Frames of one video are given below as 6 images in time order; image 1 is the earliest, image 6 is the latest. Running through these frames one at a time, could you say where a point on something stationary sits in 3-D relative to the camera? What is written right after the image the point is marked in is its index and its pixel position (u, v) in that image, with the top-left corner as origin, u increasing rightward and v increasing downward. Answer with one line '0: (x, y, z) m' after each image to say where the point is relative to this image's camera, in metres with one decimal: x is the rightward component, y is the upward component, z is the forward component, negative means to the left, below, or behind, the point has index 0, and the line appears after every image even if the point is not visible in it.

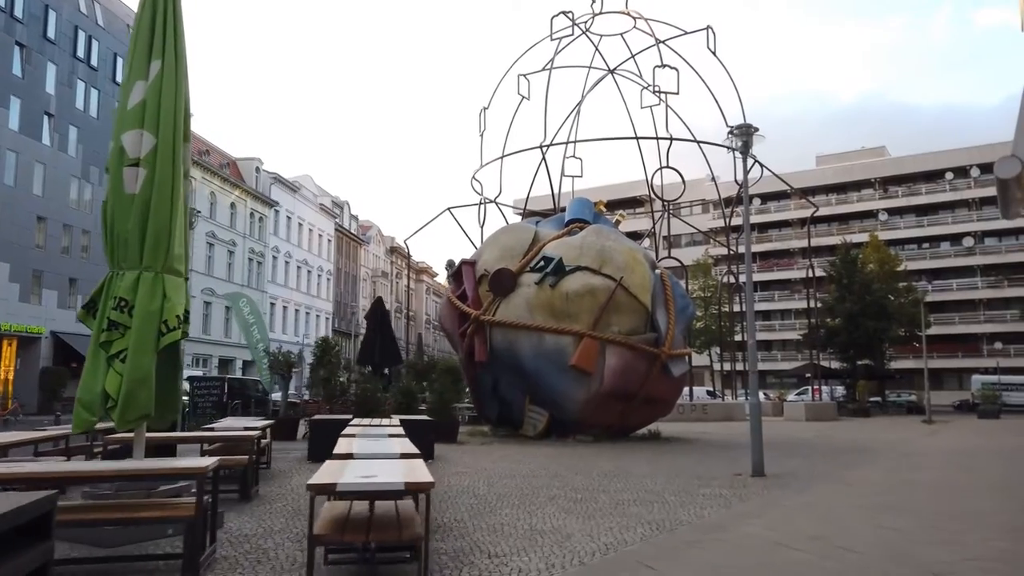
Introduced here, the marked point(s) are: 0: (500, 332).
0: (-0.3, -1.0, +18.5) m
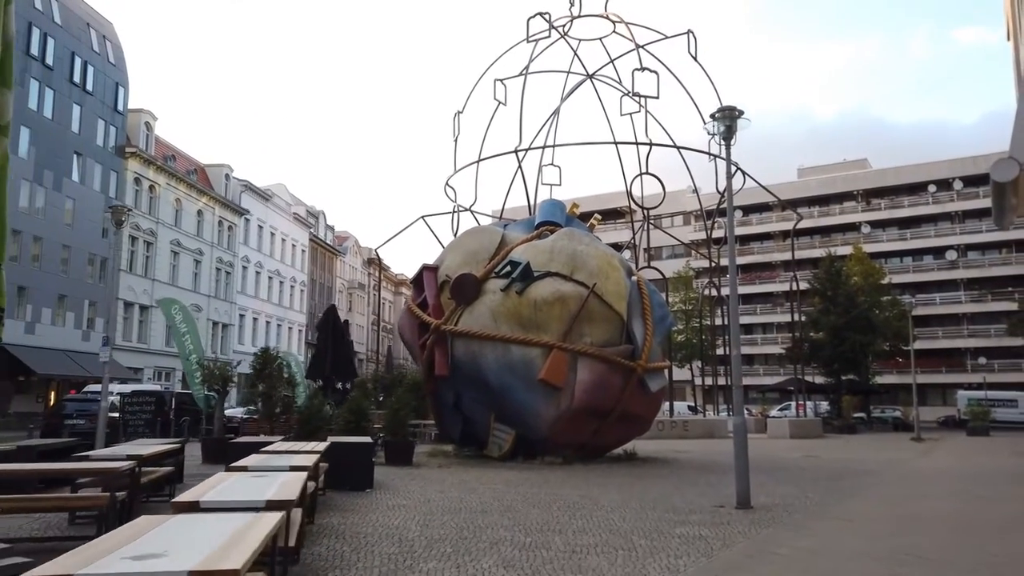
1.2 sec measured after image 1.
0: (-1.1, -1.2, +17.0) m
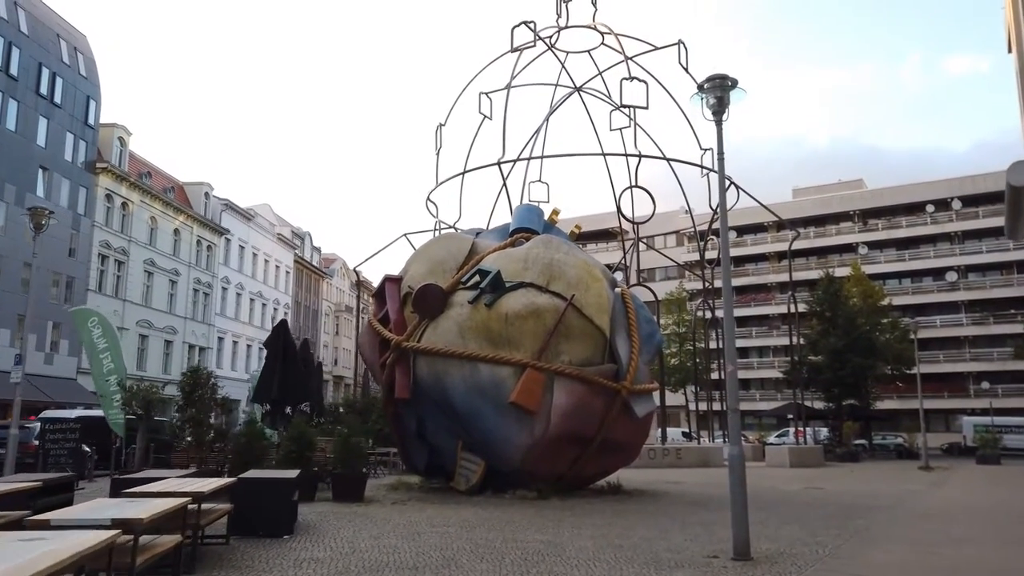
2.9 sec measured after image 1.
0: (-1.7, -1.4, +15.2) m
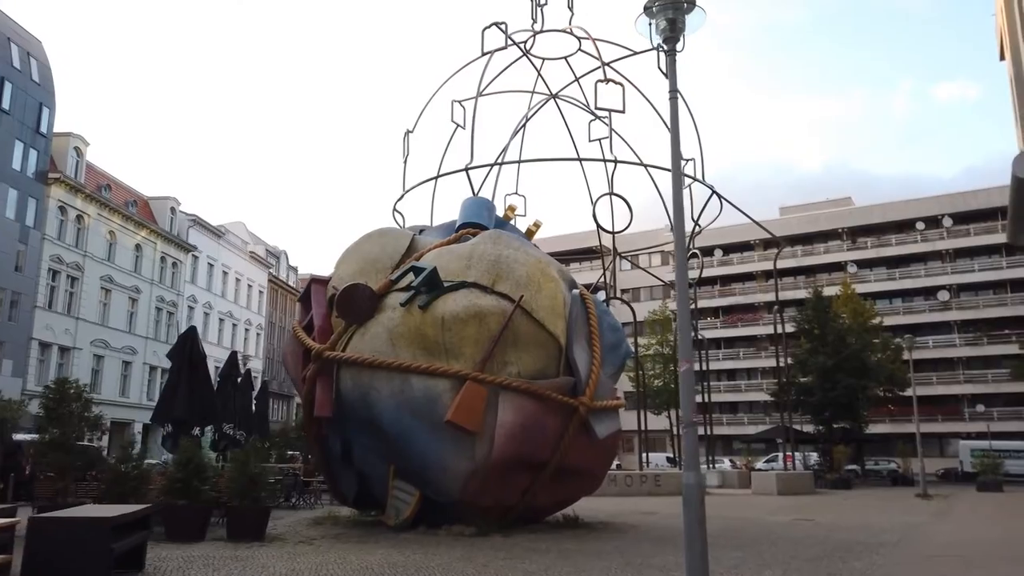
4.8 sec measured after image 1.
0: (-2.7, -1.4, +13.0) m
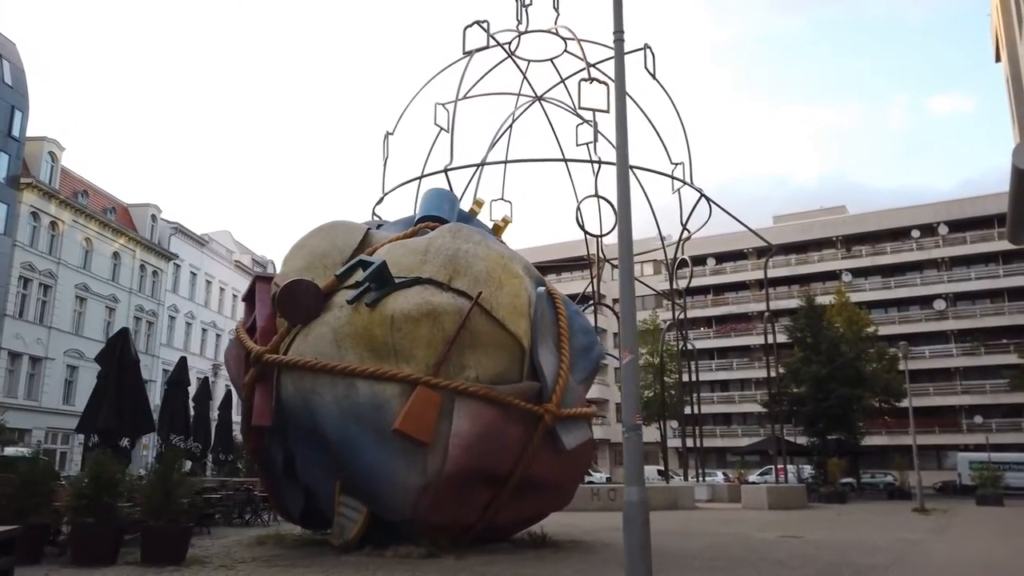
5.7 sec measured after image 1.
0: (-3.4, -1.4, +11.9) m
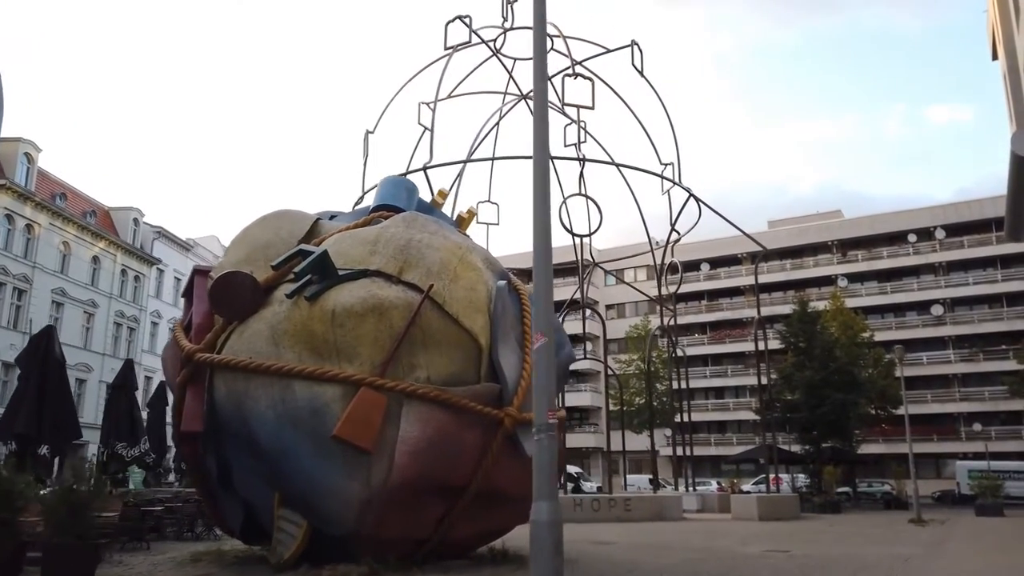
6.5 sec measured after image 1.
0: (-4.0, -1.3, +10.8) m
